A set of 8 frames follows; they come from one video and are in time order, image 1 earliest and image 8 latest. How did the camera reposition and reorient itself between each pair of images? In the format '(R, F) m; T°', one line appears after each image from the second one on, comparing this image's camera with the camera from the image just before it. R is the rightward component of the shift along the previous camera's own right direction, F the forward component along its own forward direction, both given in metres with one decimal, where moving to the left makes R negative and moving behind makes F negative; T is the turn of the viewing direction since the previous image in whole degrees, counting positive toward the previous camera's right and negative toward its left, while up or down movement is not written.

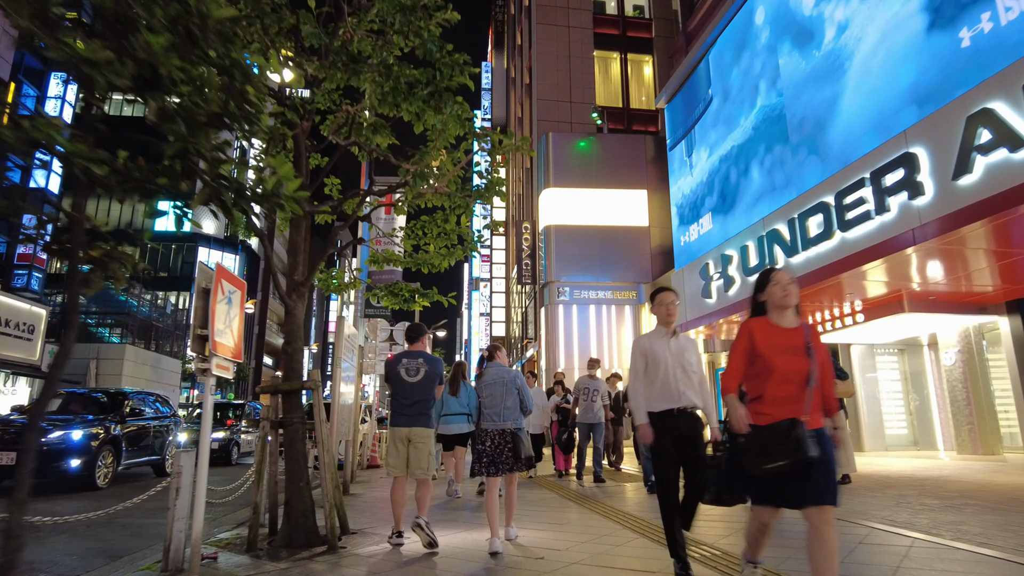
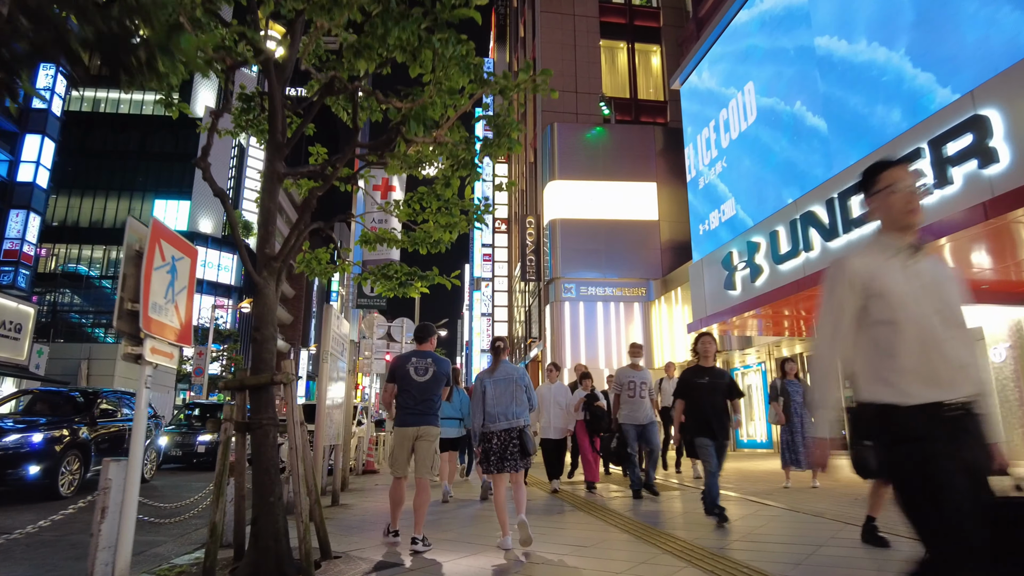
(-0.1, +1.0) m; 0°
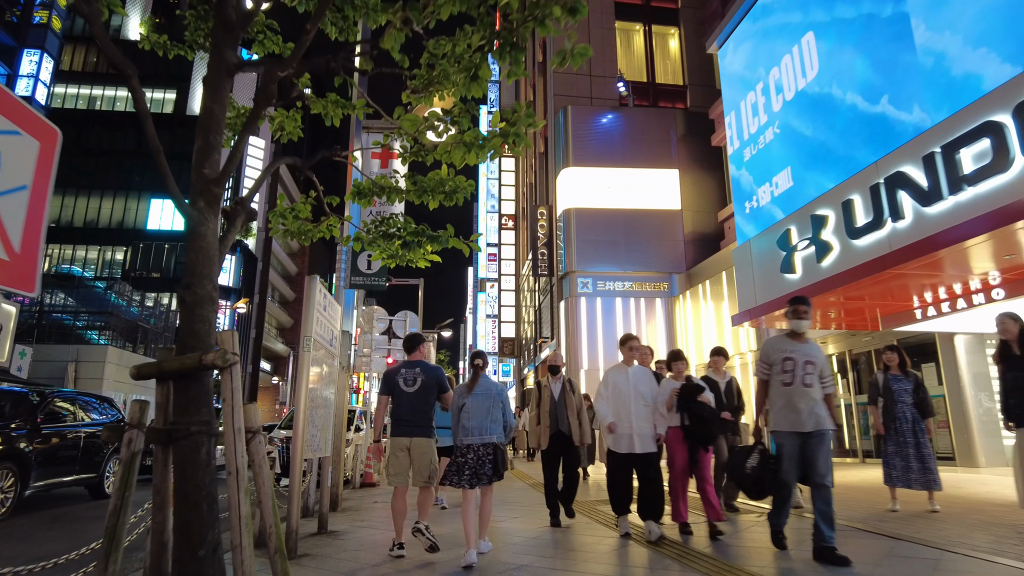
(-0.3, +1.7) m; 0°
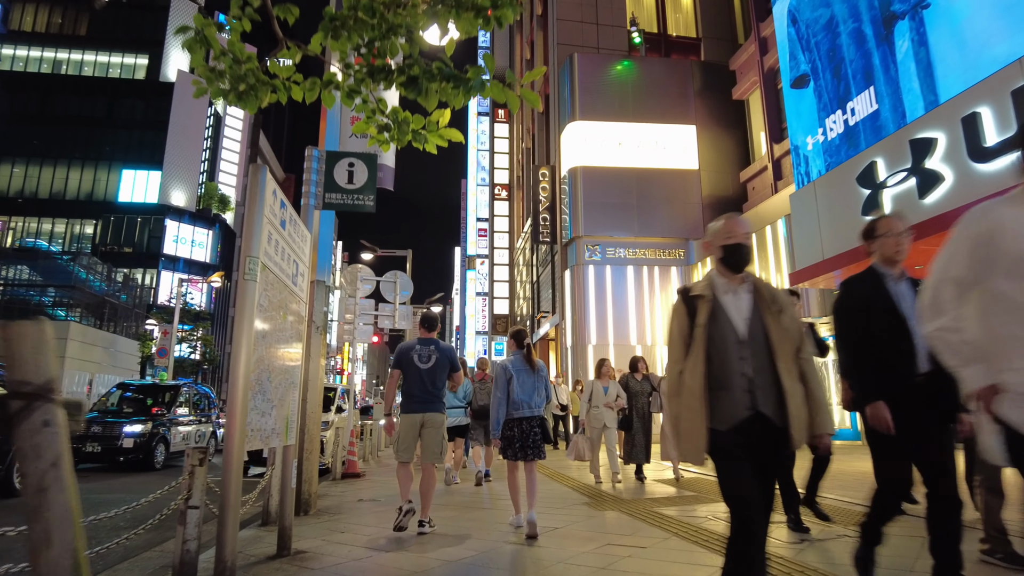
(-0.4, +2.1) m; +1°
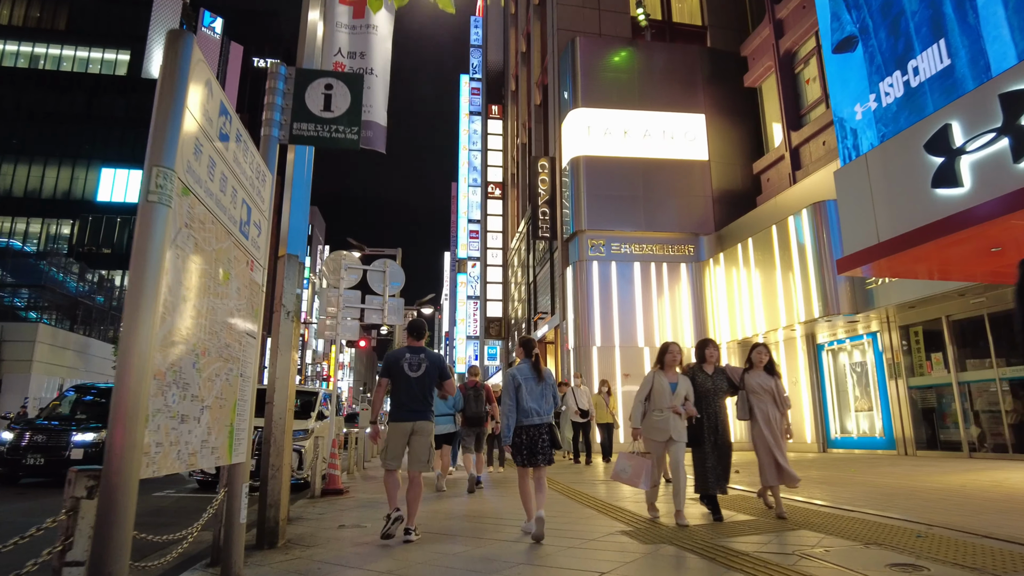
(-0.3, +1.3) m; +1°
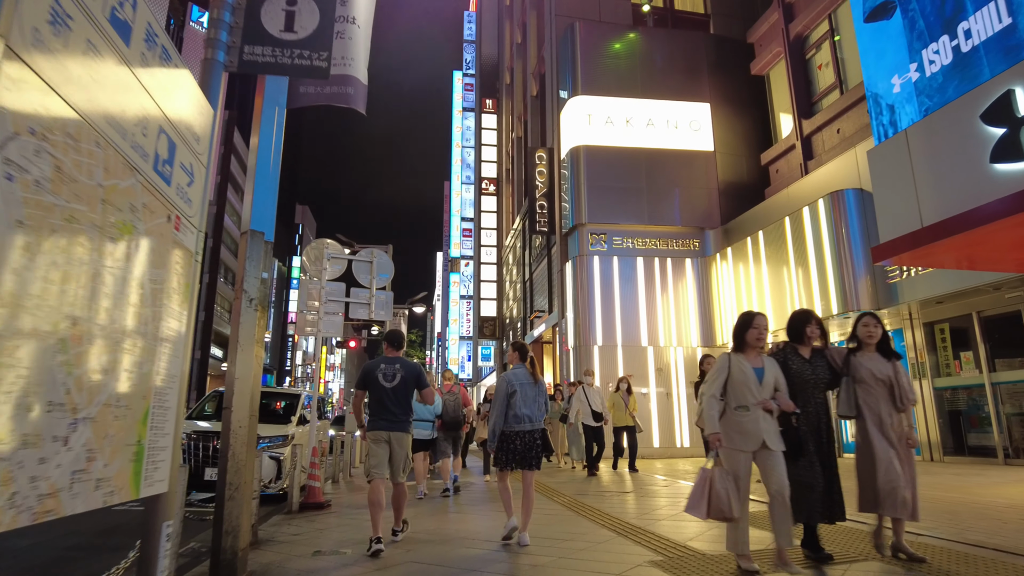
(-0.1, +0.9) m; +1°
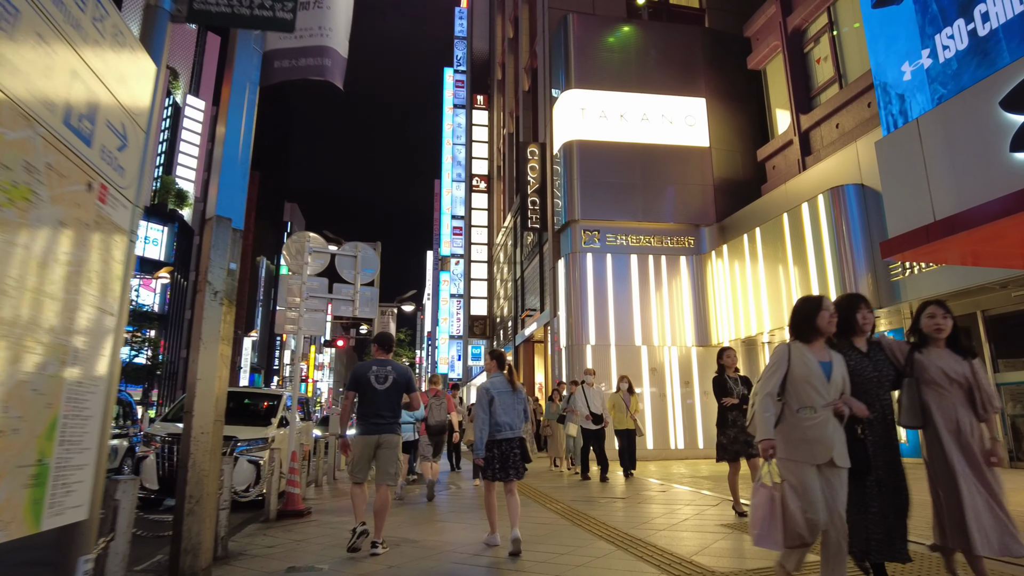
(0.0, +0.4) m; +1°
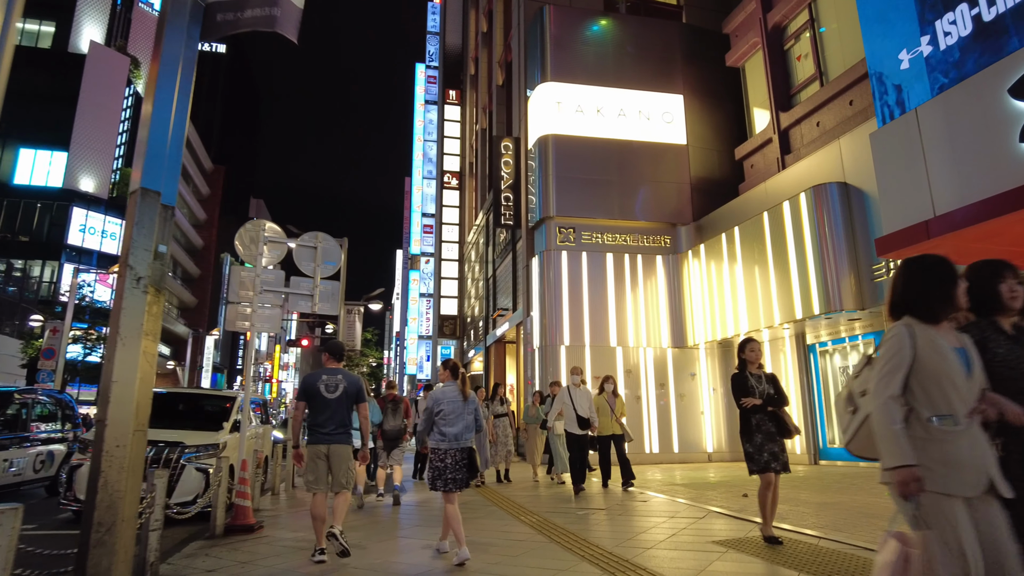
(0.0, +0.6) m; +3°
